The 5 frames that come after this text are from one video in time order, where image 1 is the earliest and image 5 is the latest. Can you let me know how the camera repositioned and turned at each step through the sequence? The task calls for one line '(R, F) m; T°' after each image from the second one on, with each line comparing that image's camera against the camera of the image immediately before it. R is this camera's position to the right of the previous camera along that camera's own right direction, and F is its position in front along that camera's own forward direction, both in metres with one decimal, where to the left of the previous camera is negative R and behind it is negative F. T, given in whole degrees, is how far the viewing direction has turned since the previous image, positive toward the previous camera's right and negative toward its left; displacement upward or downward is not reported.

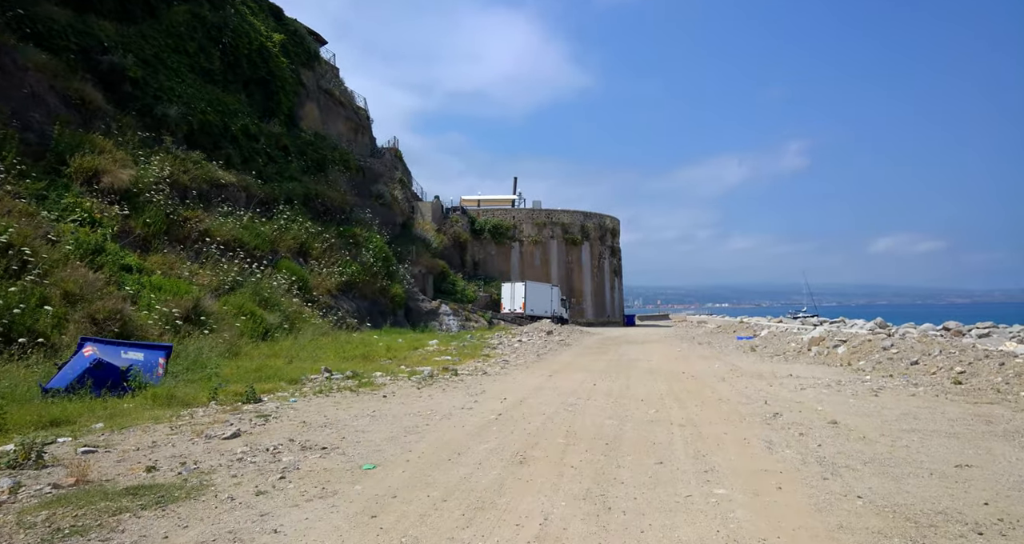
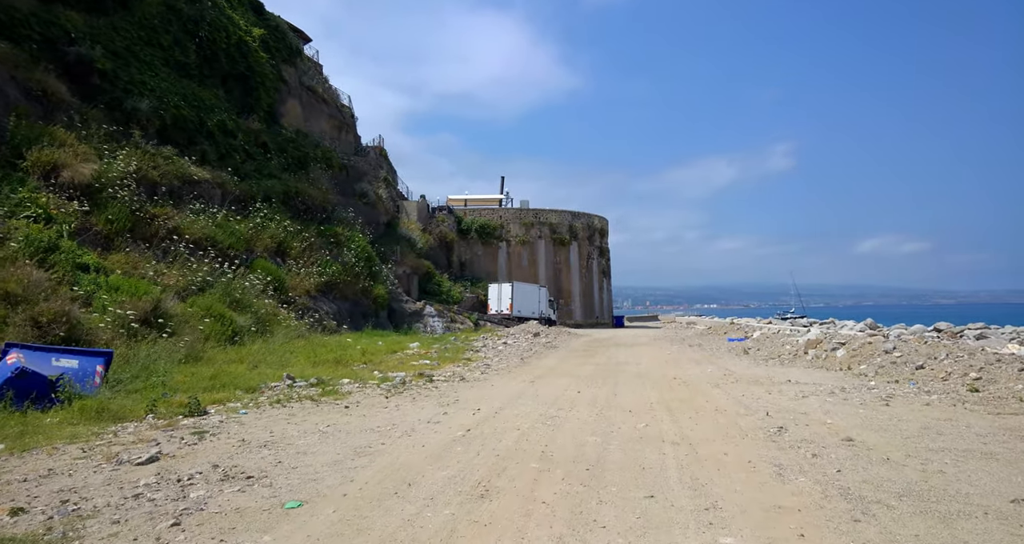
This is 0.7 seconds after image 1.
(+0.2, +0.9) m; +1°
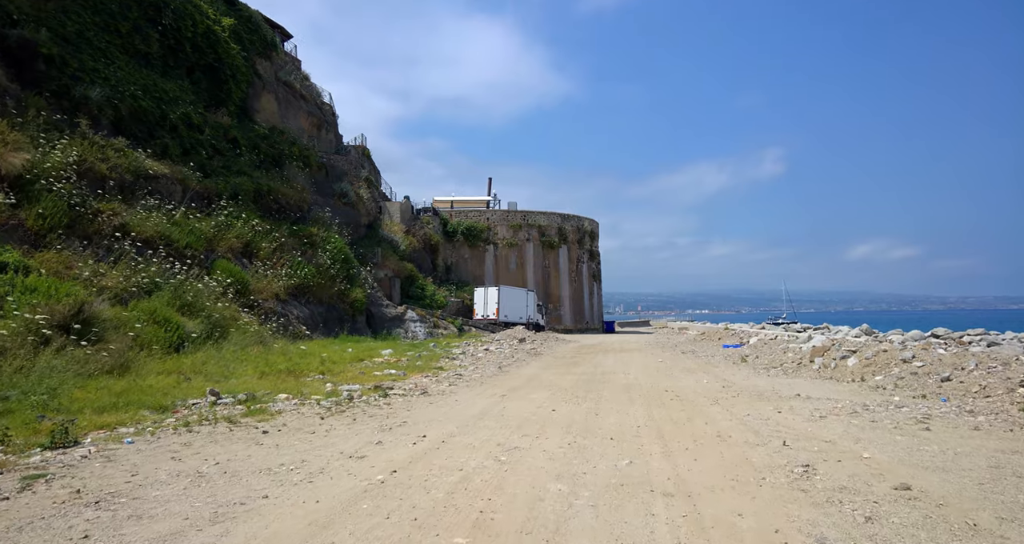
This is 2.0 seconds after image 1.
(+0.4, +1.6) m; +1°
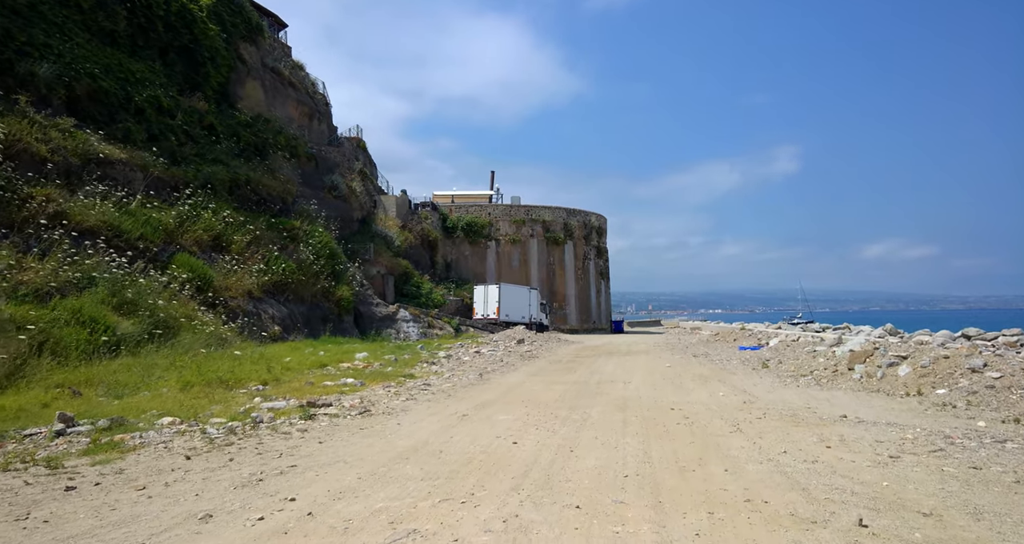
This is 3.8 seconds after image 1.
(+0.6, +2.3) m; -1°
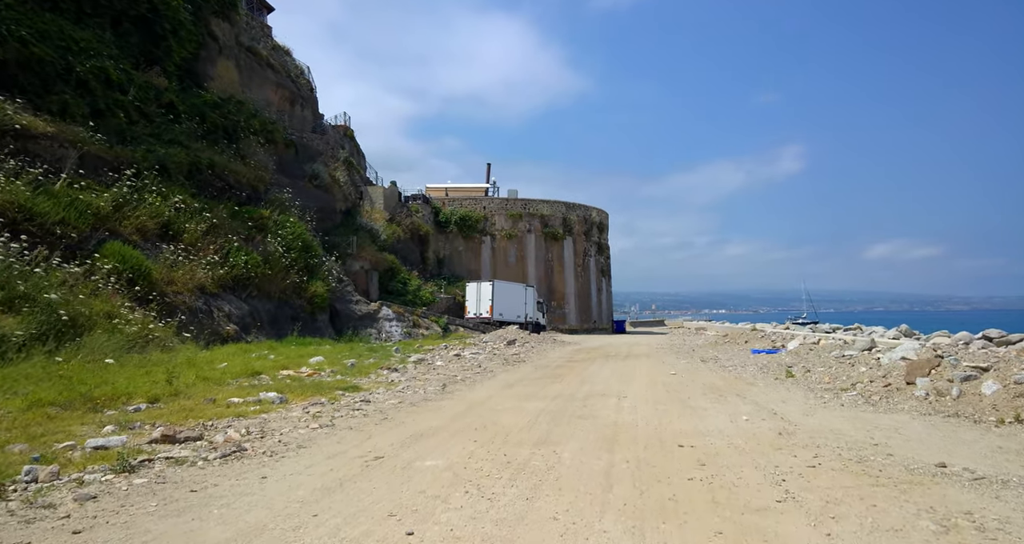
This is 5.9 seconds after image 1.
(+0.6, +2.7) m; 0°
